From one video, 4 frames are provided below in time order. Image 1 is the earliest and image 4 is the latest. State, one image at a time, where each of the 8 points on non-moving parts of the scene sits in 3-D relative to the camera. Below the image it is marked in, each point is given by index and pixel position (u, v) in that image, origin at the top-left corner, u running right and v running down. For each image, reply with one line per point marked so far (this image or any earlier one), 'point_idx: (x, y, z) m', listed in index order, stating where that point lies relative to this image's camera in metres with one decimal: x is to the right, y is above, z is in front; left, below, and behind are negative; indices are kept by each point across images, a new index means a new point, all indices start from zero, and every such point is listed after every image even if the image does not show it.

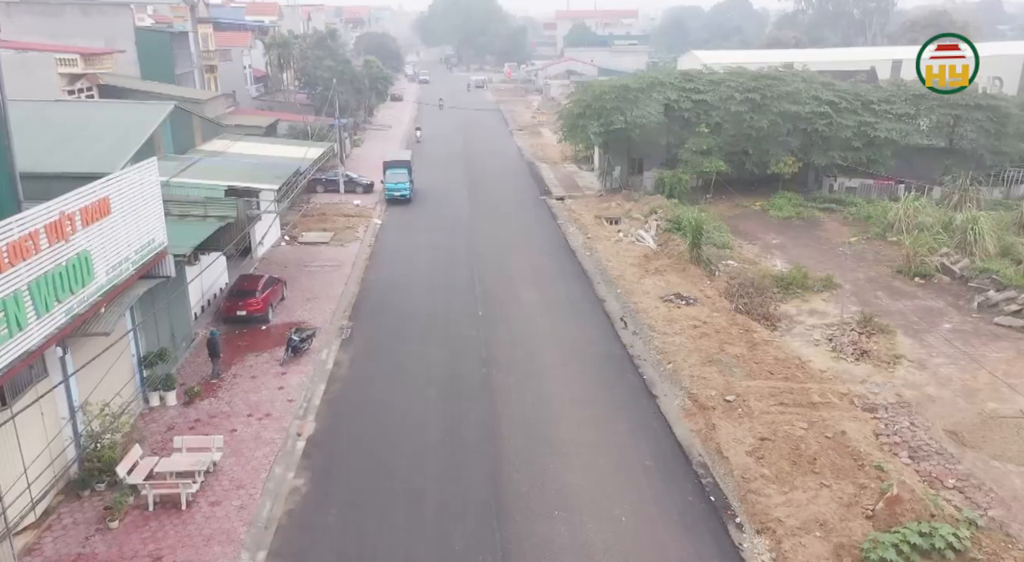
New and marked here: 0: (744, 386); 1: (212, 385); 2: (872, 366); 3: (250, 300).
0: (+4.9, -2.2, +16.3) m
1: (-6.4, -2.2, +16.5) m
2: (+8.1, -1.9, +17.4) m
3: (-6.7, -0.5, +19.7) m
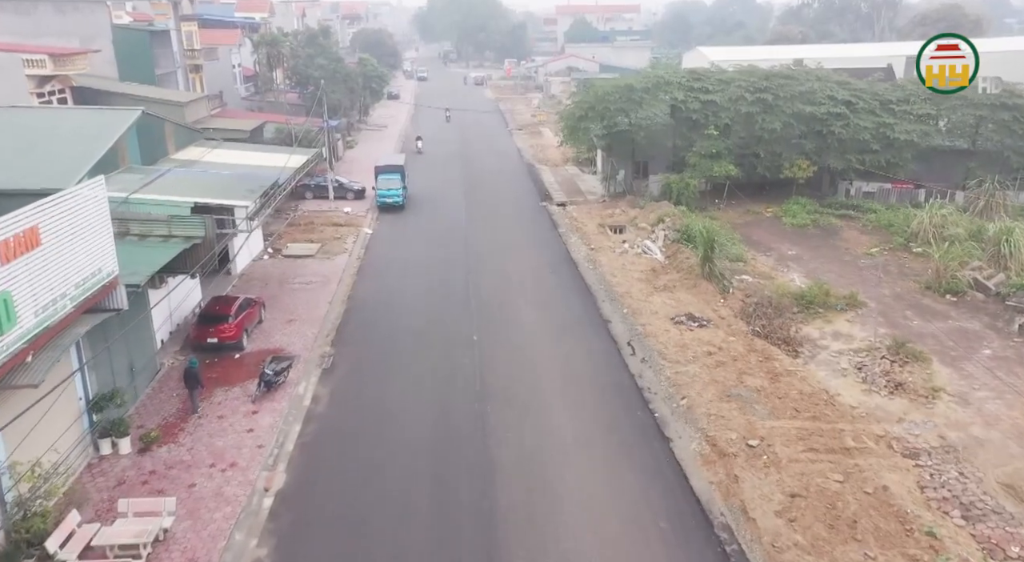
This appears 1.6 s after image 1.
0: (+4.8, -2.8, +14.6) m
1: (-6.5, -2.8, +14.8) m
2: (+8.0, -2.4, +15.7) m
3: (-6.7, -1.0, +18.0) m
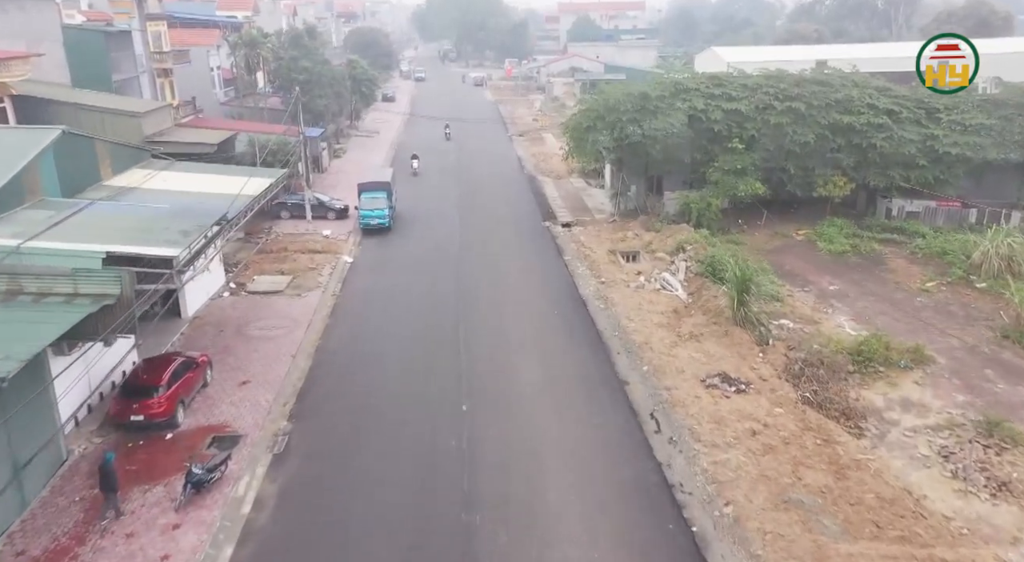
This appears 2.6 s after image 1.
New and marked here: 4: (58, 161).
0: (+4.8, -3.9, +11.1) m
1: (-6.5, -4.0, +11.3) m
2: (+8.0, -3.6, +12.2) m
3: (-6.8, -2.2, +14.5) m
4: (-9.8, +2.6, +16.8) m
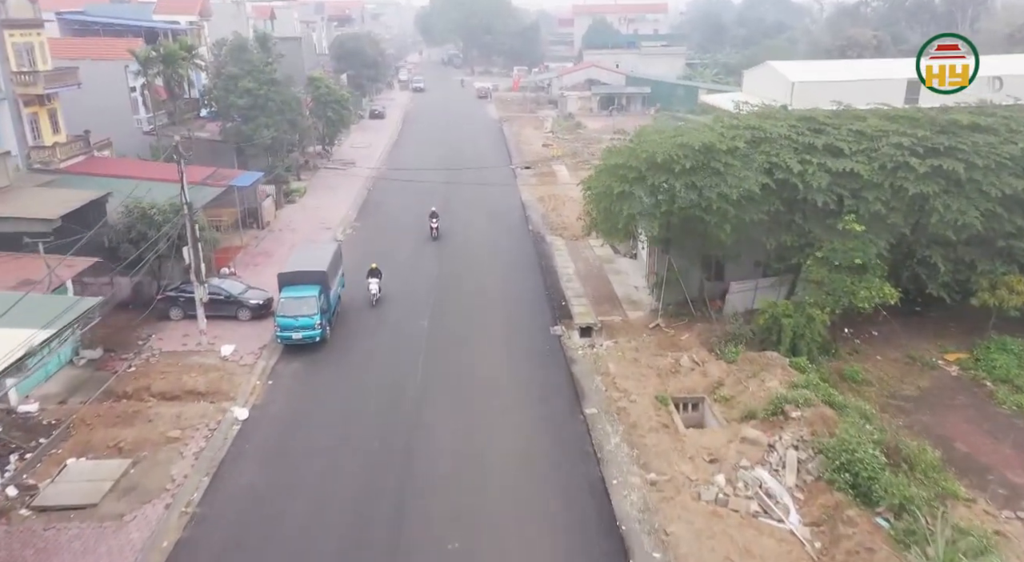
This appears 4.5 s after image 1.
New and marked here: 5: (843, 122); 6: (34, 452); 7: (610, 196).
0: (+4.3, -7.4, +1.2) m
1: (-7.0, -7.4, +1.6) m
2: (+7.5, -7.1, +2.2) m
3: (-7.2, -5.7, +4.8) m
4: (-10.2, -0.8, +7.1) m
5: (+8.4, +4.0, +19.6) m
6: (-9.0, -3.1, +14.4) m
7: (+2.6, +2.3, +19.8) m
